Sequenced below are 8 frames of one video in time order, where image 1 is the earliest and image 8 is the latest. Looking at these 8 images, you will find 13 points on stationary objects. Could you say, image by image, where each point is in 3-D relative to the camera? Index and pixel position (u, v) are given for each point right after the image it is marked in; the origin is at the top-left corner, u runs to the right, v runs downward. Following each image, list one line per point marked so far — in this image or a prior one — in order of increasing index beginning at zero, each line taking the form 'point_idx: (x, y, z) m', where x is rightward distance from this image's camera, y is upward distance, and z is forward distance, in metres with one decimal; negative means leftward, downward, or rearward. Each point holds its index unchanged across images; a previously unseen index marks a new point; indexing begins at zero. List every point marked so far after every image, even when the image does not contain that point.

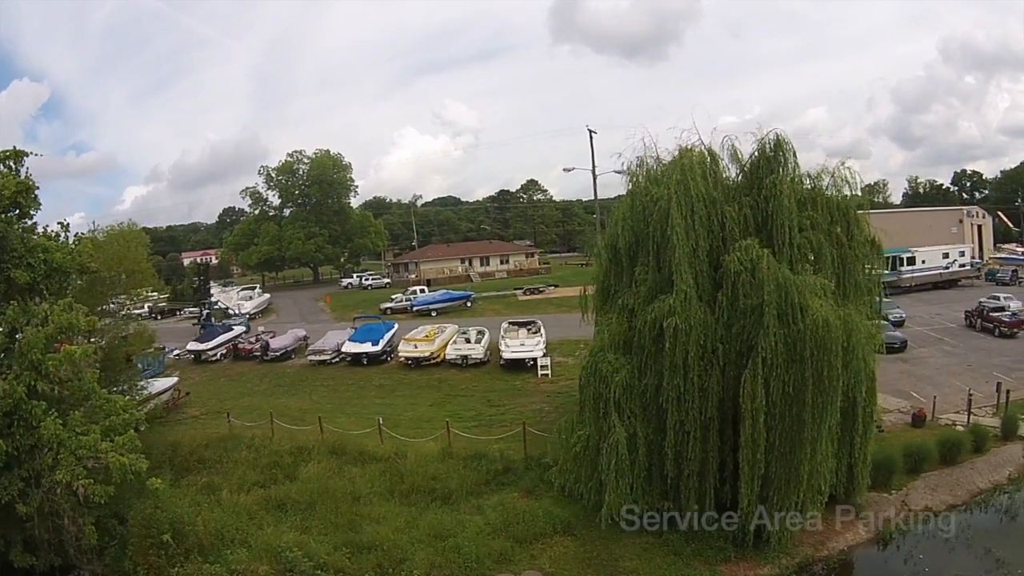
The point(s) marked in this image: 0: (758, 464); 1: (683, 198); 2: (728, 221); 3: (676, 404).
0: (+3.3, -2.4, +8.5) m
1: (+2.5, +1.3, +9.4) m
2: (+3.3, +1.0, +9.4) m
3: (+2.4, -1.7, +9.3) m
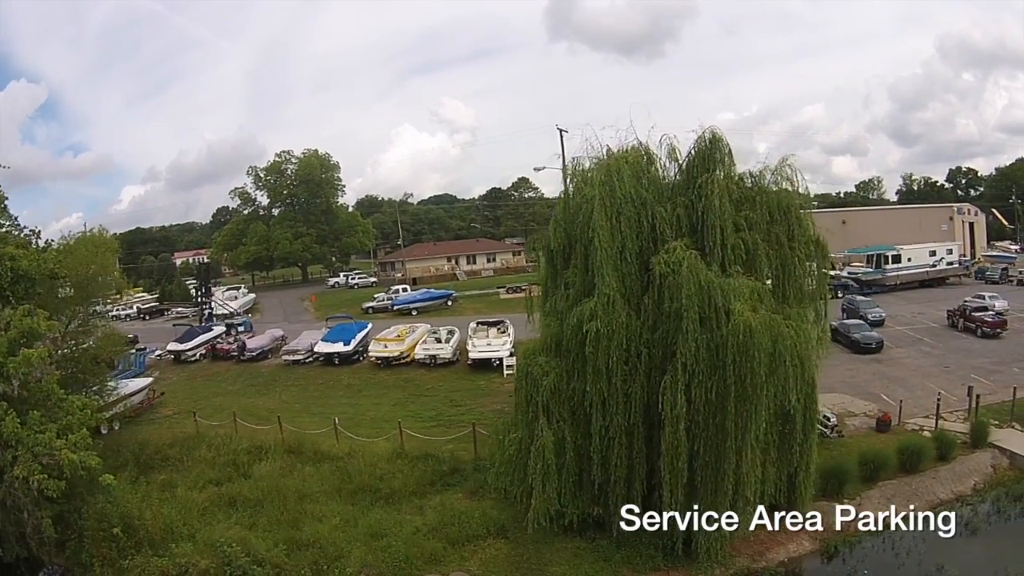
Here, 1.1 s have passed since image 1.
0: (+2.2, -2.5, +8.5) m
1: (+1.4, +1.3, +9.3) m
2: (+2.2, +1.0, +9.4) m
3: (+1.3, -1.7, +9.3) m
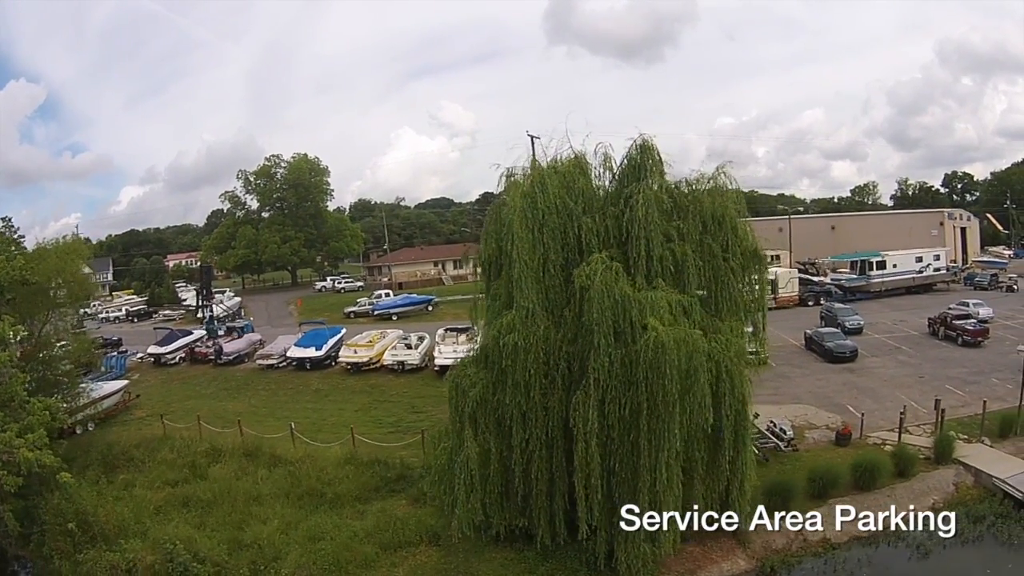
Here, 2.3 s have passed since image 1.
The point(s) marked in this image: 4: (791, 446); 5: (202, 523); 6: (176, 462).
0: (+1.1, -2.6, +8.6) m
1: (+0.2, +1.1, +9.4) m
2: (+1.1, +0.8, +9.4) m
3: (+0.1, -1.9, +9.3) m
4: (+6.0, -3.4, +13.6) m
5: (-6.9, -5.0, +14.5) m
6: (-9.2, -4.6, +17.9) m
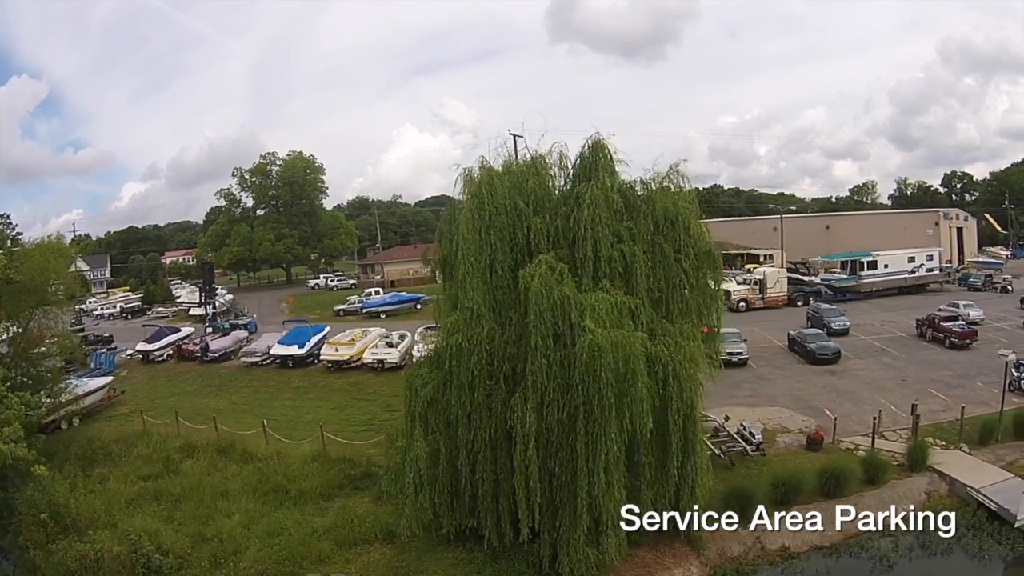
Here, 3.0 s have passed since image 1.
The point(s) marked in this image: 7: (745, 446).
0: (+0.3, -2.7, +8.6) m
1: (-0.5, +1.1, +9.5) m
2: (+0.3, +0.8, +9.5) m
3: (-0.7, -1.9, +9.4) m
4: (+5.2, -3.5, +13.7) m
5: (-7.6, -5.0, +14.6) m
6: (-9.9, -4.6, +18.0) m
7: (+4.9, -3.4, +13.6) m
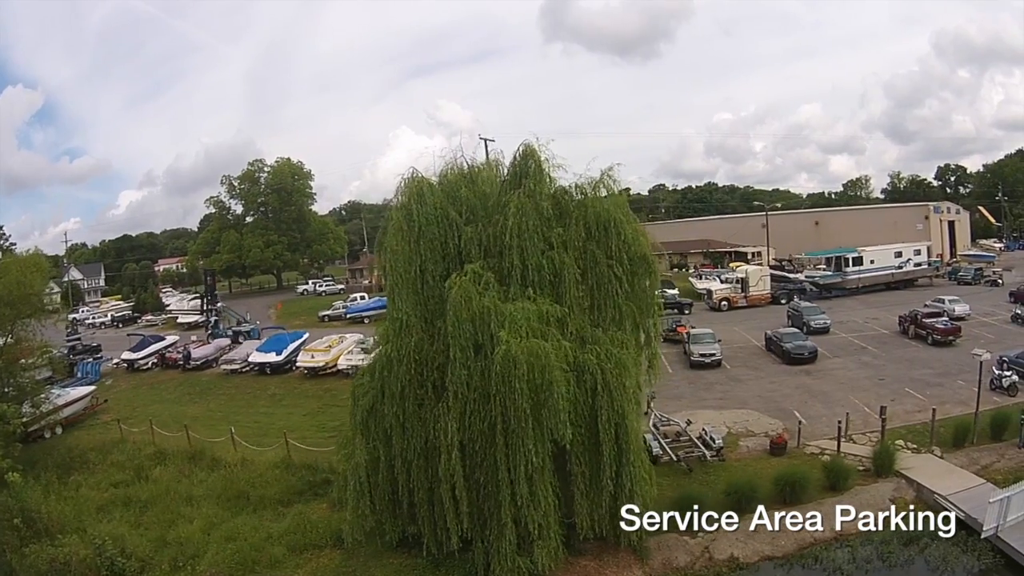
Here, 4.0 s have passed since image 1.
0: (-0.7, -2.8, +8.7) m
1: (-1.5, +1.0, +9.6) m
2: (-0.7, +0.7, +9.6) m
3: (-1.6, -2.1, +9.5) m
4: (+4.3, -3.5, +13.7) m
5: (-8.5, -5.3, +14.7) m
6: (-10.8, -4.9, +18.2) m
7: (+4.0, -3.5, +13.7) m
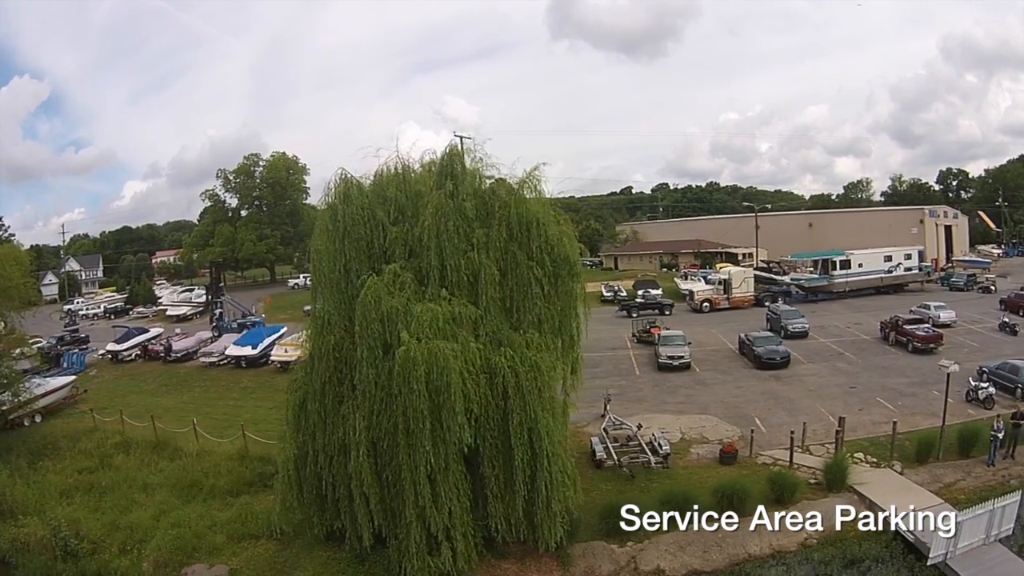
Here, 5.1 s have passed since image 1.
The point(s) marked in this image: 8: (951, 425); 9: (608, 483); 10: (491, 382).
0: (-1.8, -2.8, +8.9) m
1: (-2.6, +1.0, +9.7) m
2: (-1.8, +0.7, +9.7) m
3: (-2.8, -2.0, +9.7) m
4: (+3.2, -3.6, +13.8) m
5: (-9.6, -5.1, +15.0) m
6: (-11.9, -4.7, +18.5) m
7: (+2.9, -3.5, +13.8) m
8: (+12.7, -3.9, +19.0) m
9: (+1.8, -3.8, +12.5) m
10: (-0.3, -1.2, +8.7) m
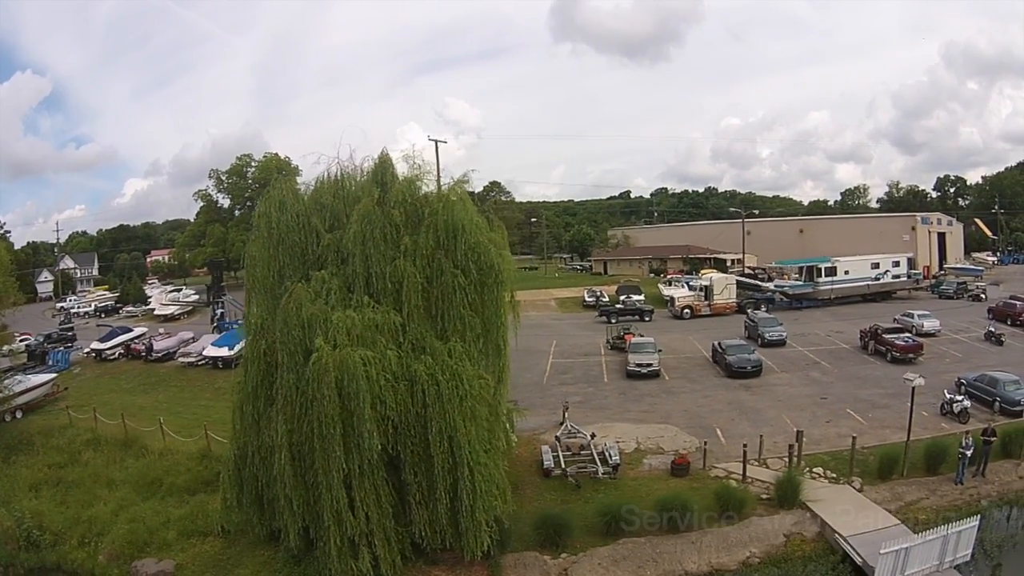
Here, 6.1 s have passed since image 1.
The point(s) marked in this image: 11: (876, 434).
0: (-2.9, -2.9, +9.0) m
1: (-3.6, +0.8, +9.9) m
2: (-2.8, +0.5, +9.9) m
3: (-3.8, -2.2, +9.8) m
4: (+2.2, -3.8, +13.9) m
5: (-10.7, -5.1, +15.2) m
6: (-12.9, -4.7, +18.7) m
7: (+1.8, -3.7, +13.9) m
8: (+11.7, -4.3, +19.0) m
9: (+0.8, -4.0, +12.6) m
10: (-1.3, -1.4, +8.8) m
11: (+10.8, -4.2, +19.8) m
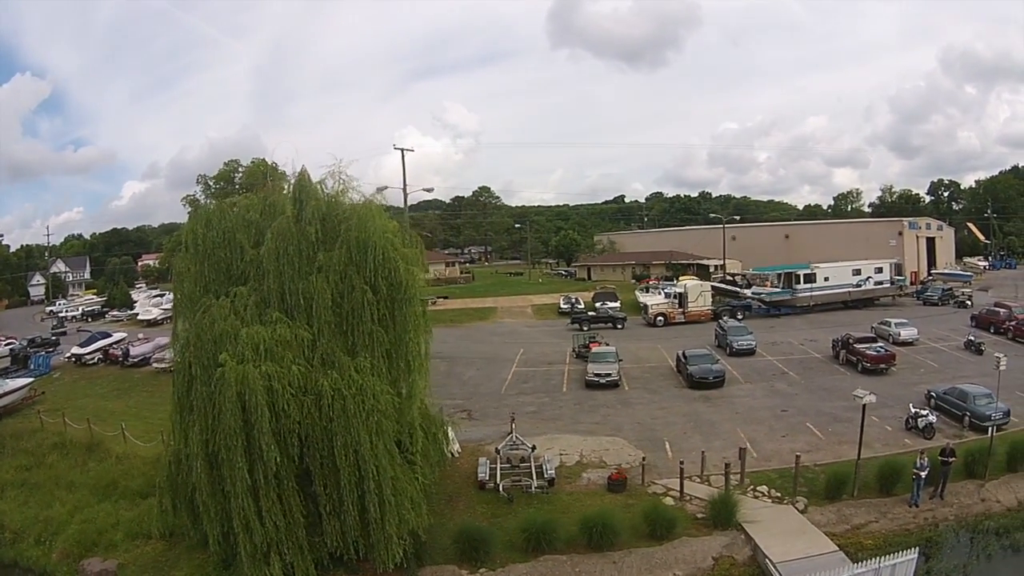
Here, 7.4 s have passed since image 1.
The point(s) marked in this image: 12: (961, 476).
0: (-4.3, -3.2, +9.3) m
1: (-5.0, +0.6, +10.2) m
2: (-4.1, +0.2, +10.2) m
3: (-5.1, -2.4, +10.1) m
4: (+0.8, -4.1, +14.2) m
5: (-12.0, -5.4, +15.5) m
6: (-14.2, -5.0, +19.0) m
7: (+0.5, -4.1, +14.1) m
8: (+10.4, -4.6, +19.2) m
9: (-0.6, -4.3, +12.9) m
10: (-2.7, -1.7, +9.1) m
11: (+9.5, -4.6, +20.0) m
12: (+11.5, -4.8, +17.1) m
